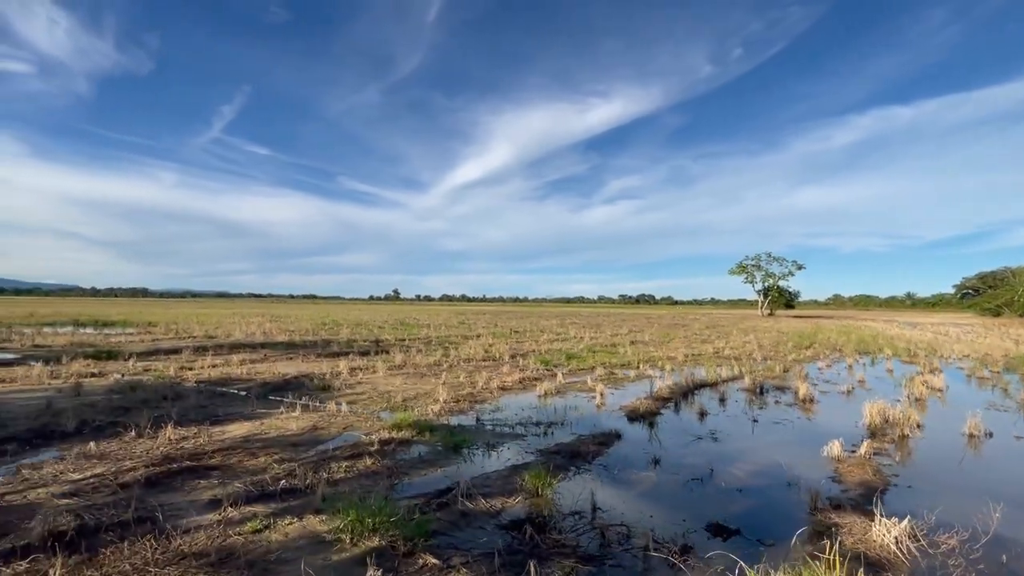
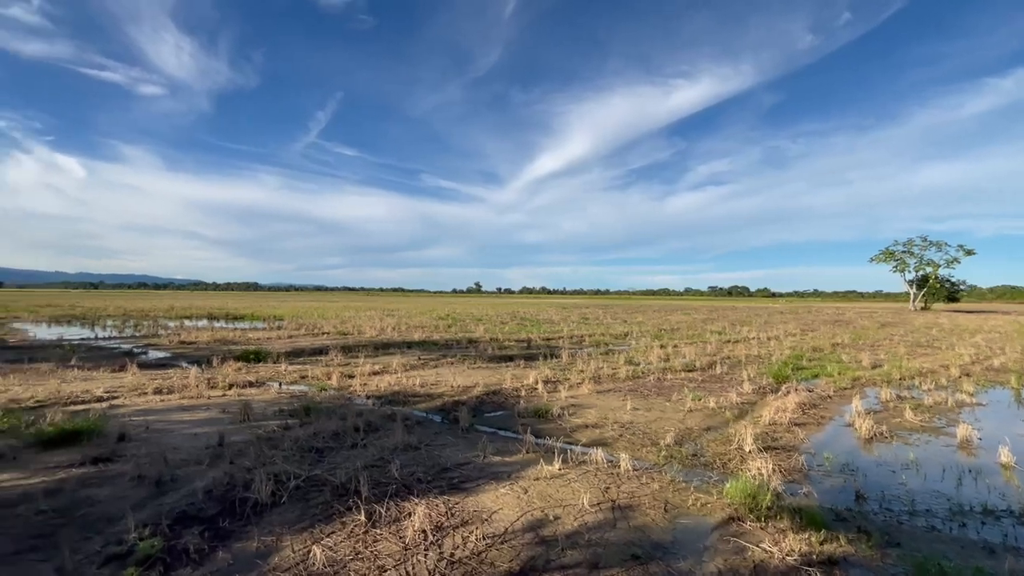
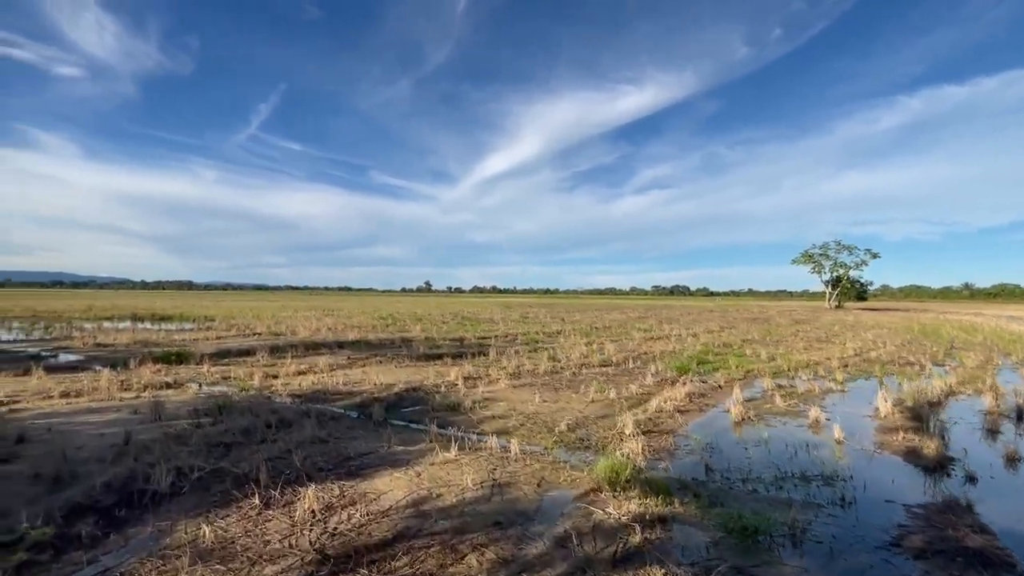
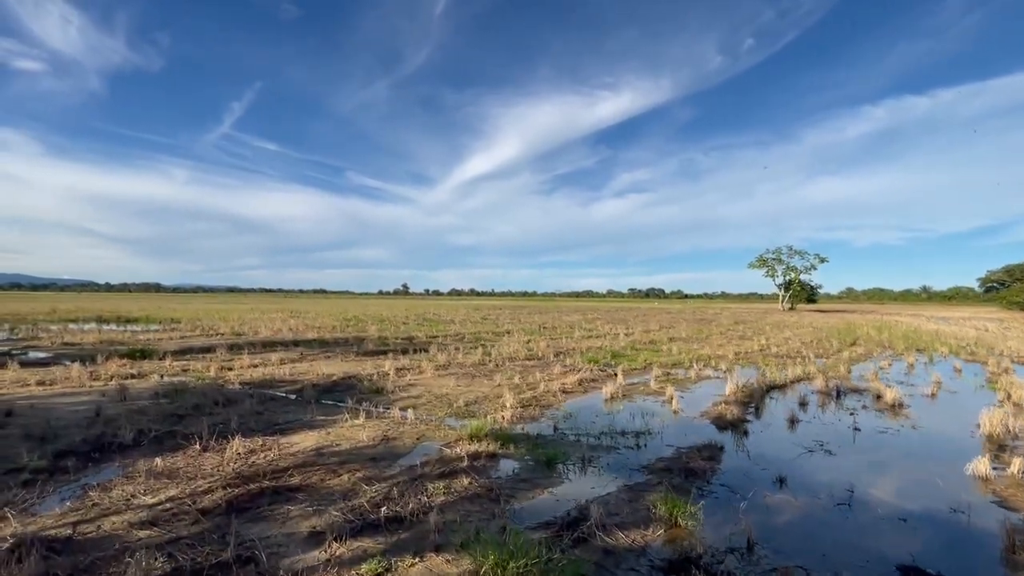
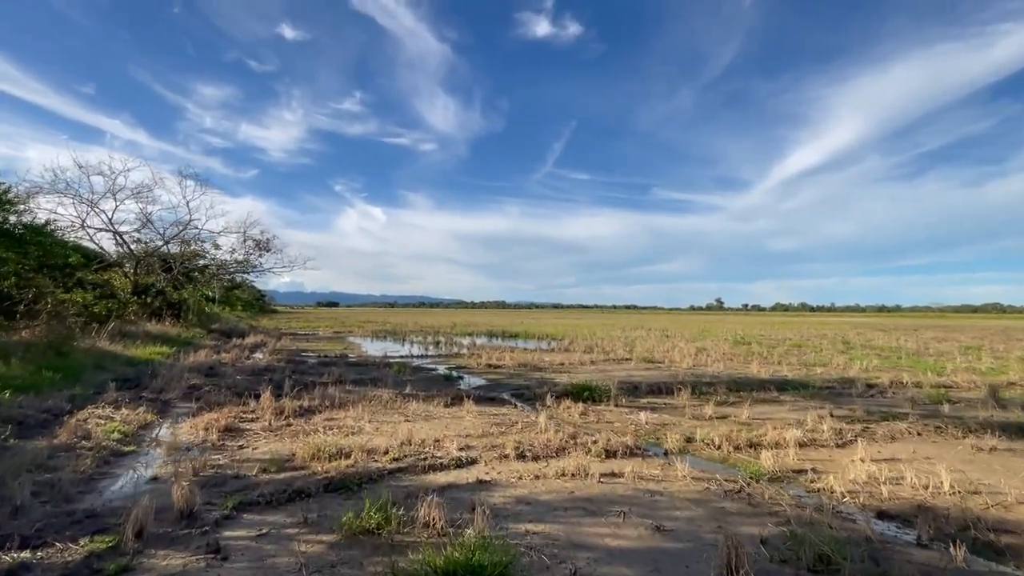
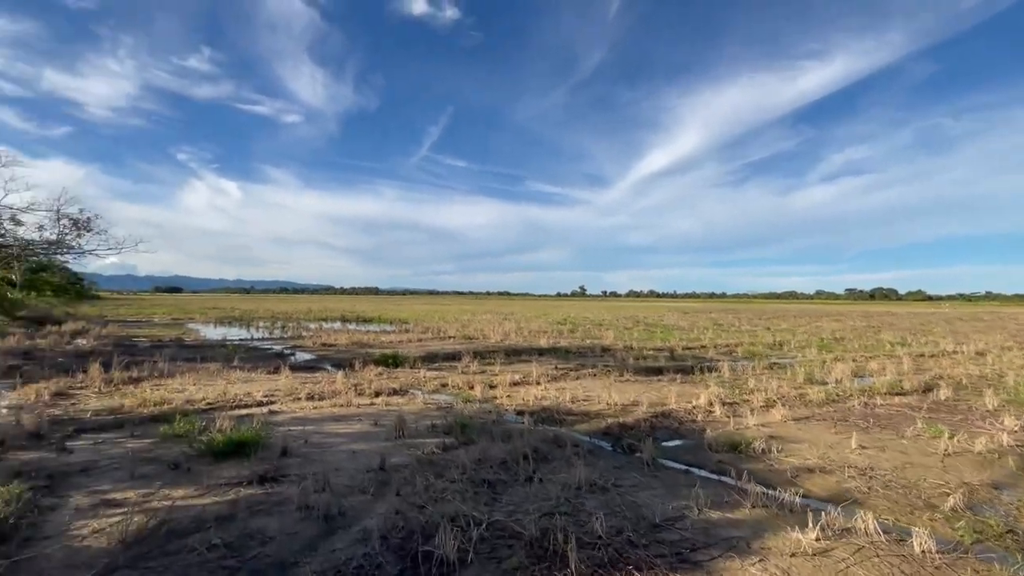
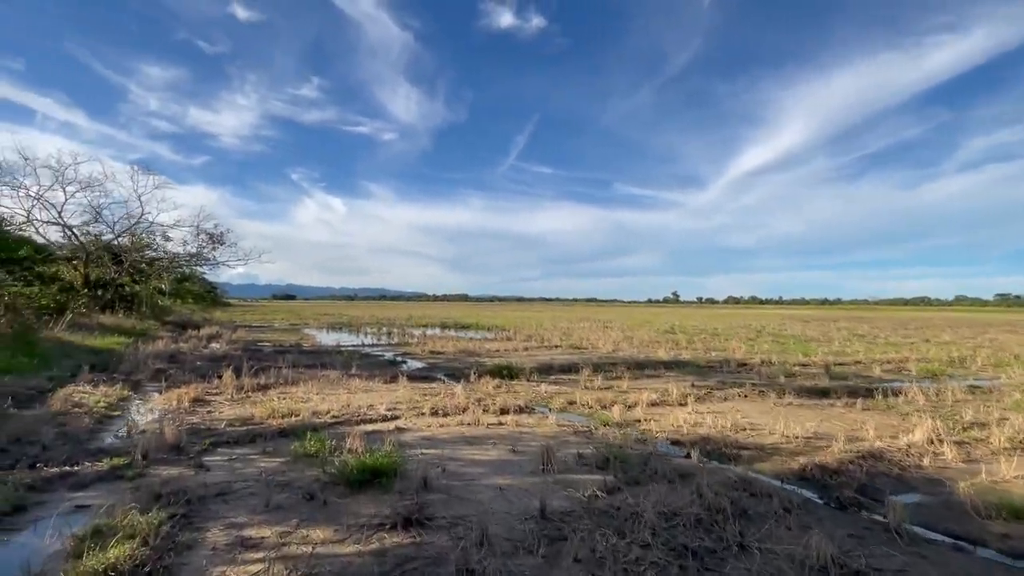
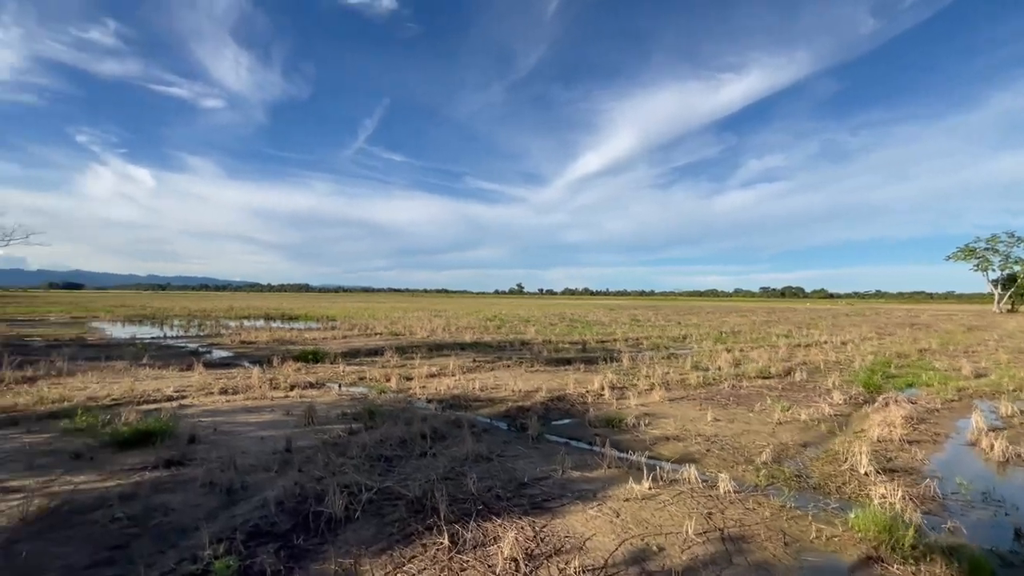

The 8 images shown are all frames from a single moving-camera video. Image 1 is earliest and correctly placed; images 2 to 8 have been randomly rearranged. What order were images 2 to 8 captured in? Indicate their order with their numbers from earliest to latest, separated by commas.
4, 3, 2, 8, 6, 7, 5
